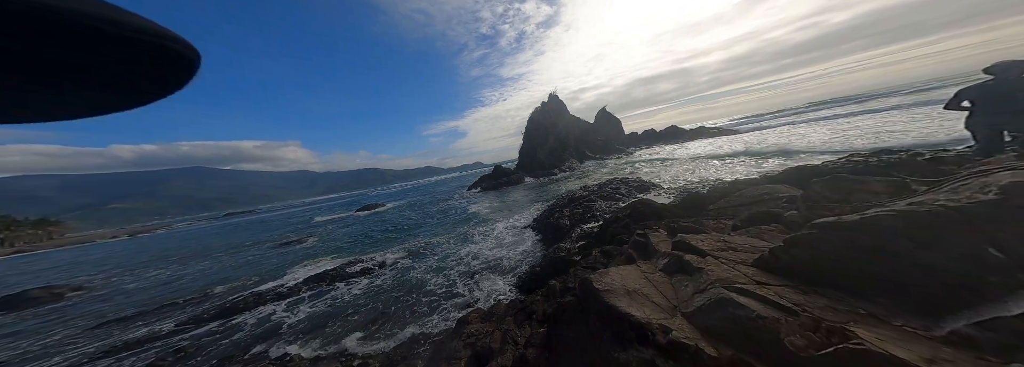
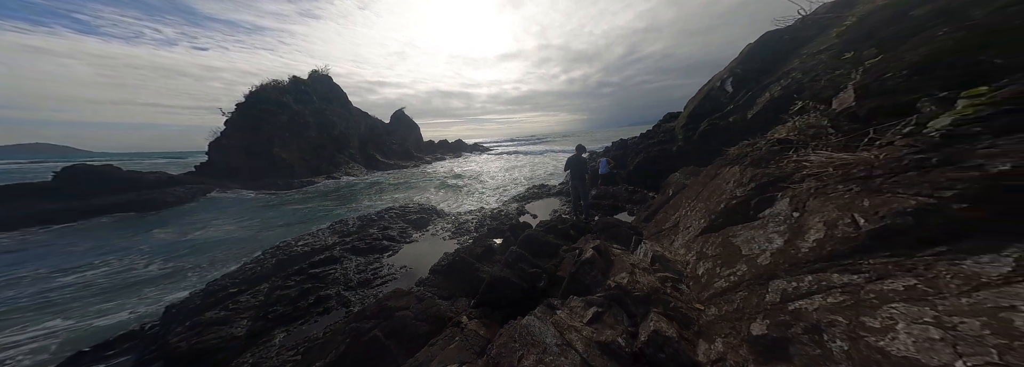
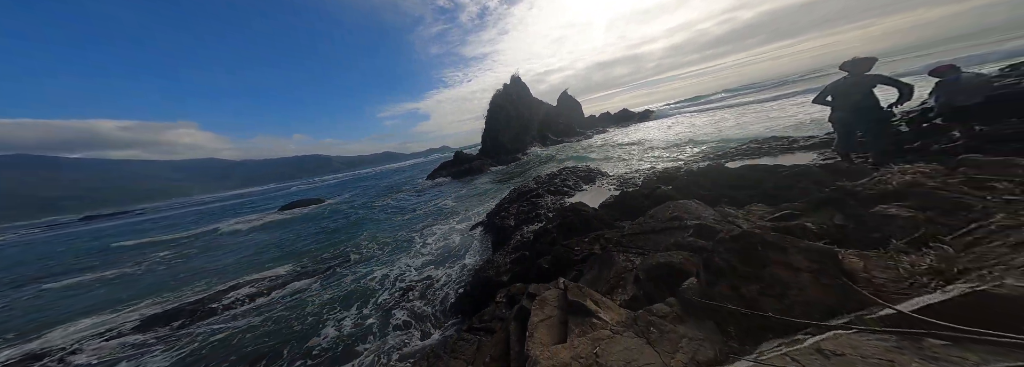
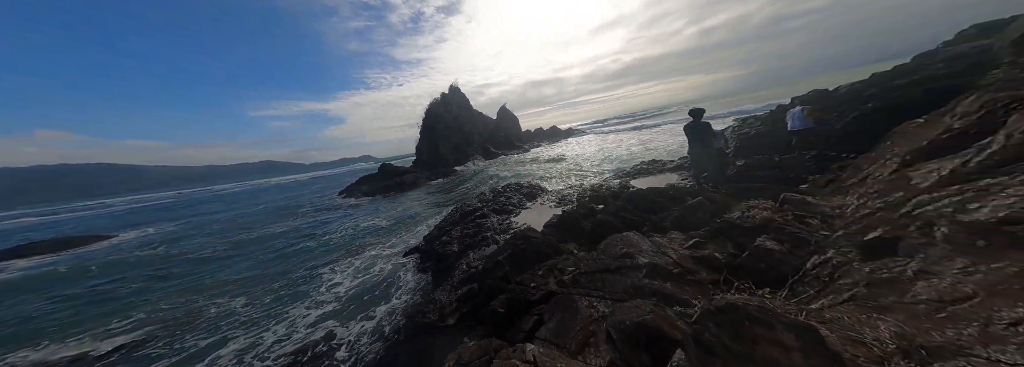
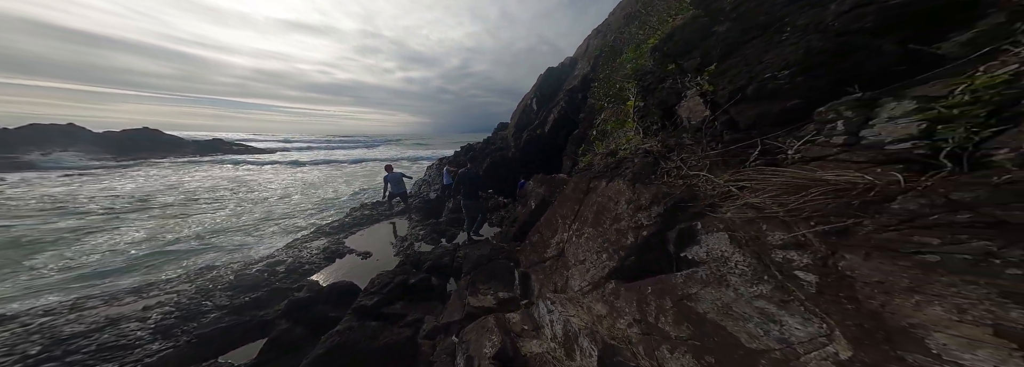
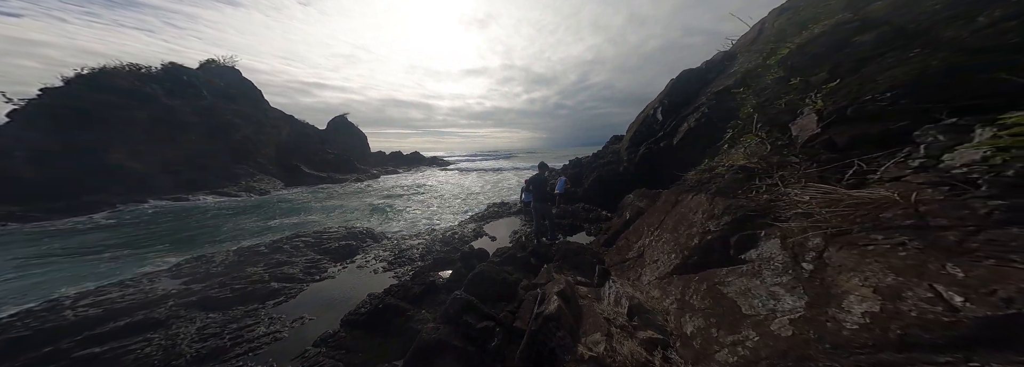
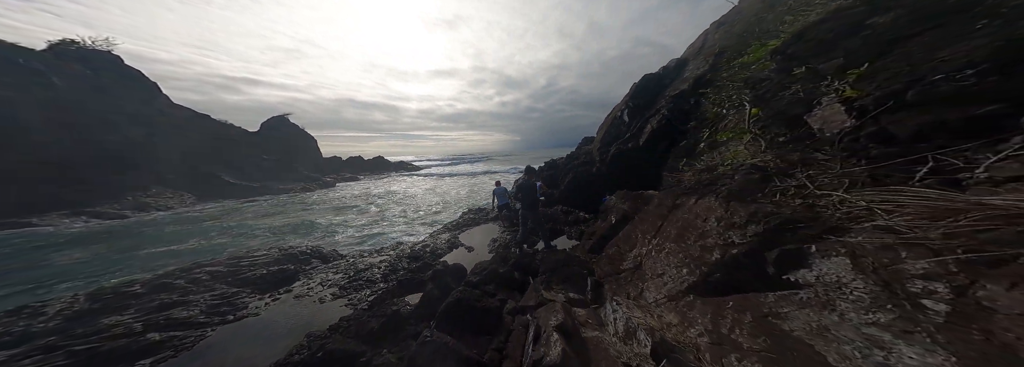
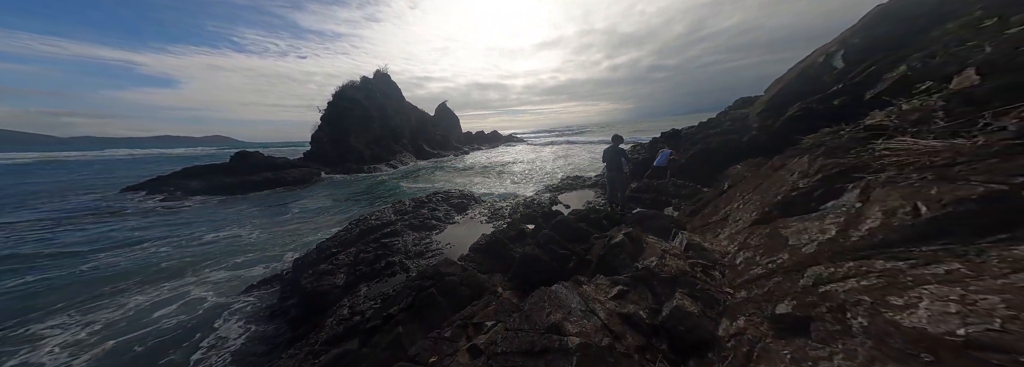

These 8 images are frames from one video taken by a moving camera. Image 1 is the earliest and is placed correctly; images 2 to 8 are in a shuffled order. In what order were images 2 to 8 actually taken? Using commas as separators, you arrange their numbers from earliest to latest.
3, 4, 8, 2, 6, 7, 5
